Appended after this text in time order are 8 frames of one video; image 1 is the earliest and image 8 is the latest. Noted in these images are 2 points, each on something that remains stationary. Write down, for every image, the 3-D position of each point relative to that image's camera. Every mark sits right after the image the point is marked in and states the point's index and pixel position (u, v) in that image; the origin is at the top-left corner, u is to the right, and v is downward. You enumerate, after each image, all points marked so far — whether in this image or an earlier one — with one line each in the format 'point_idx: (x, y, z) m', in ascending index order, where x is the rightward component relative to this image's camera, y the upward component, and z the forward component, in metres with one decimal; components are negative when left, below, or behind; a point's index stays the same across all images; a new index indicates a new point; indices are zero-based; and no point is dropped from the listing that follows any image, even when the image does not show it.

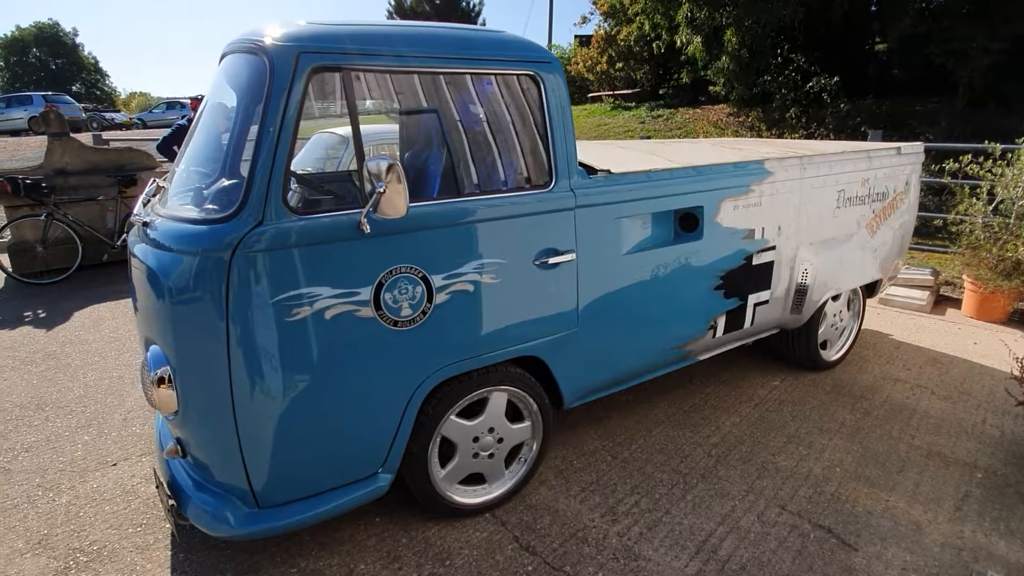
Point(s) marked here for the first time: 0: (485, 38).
0: (0.0, +1.0, +2.4) m
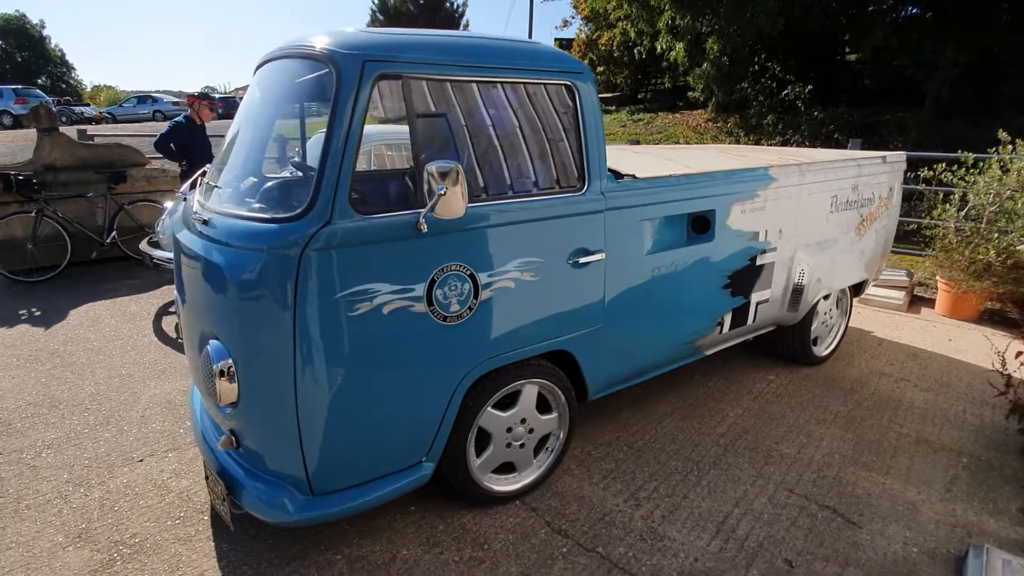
0: (+0.1, +1.1, +2.6) m
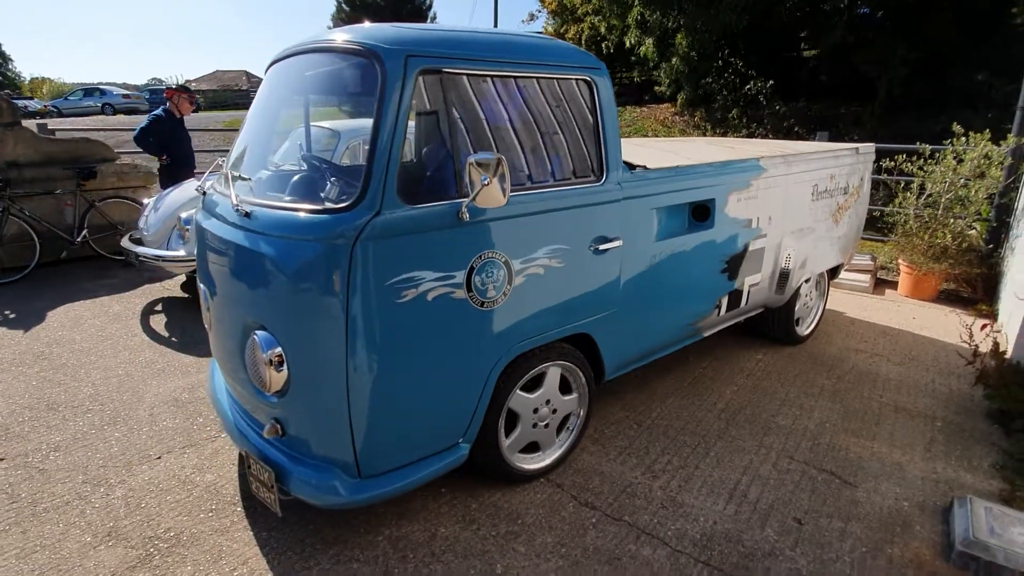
0: (+0.2, +1.1, +2.7) m
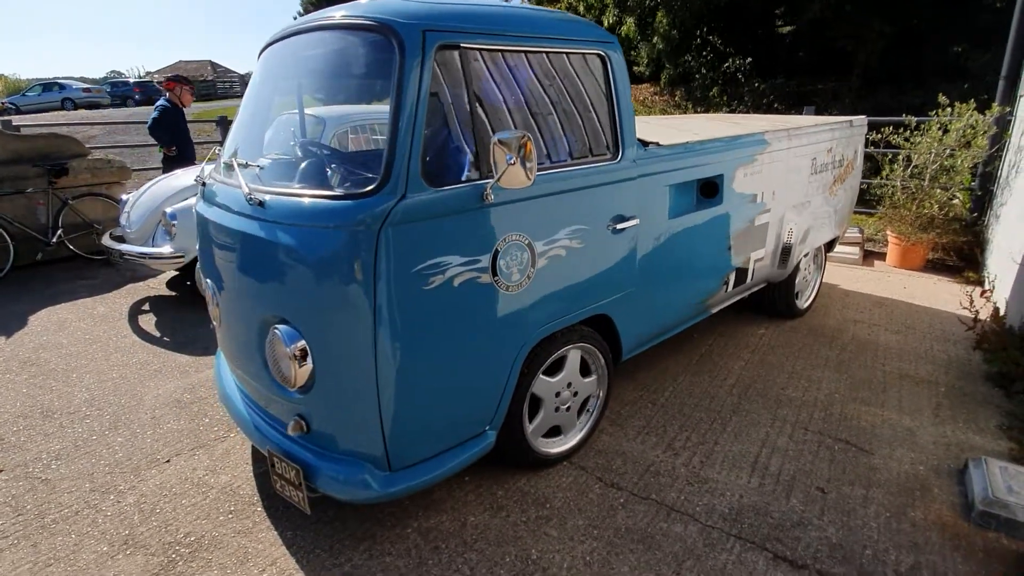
0: (+0.2, +1.2, +2.6) m
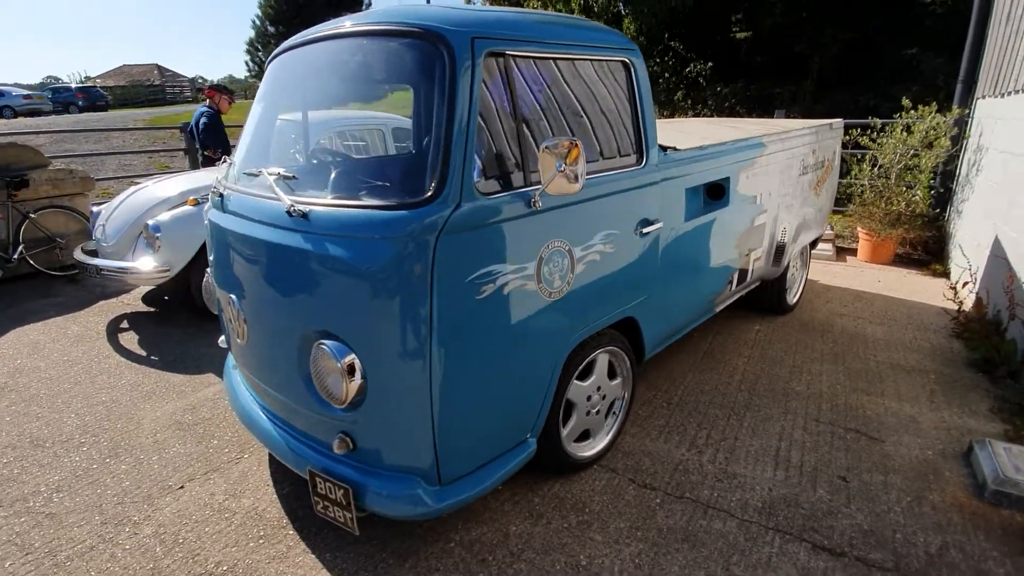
0: (+0.3, +1.2, +2.6) m
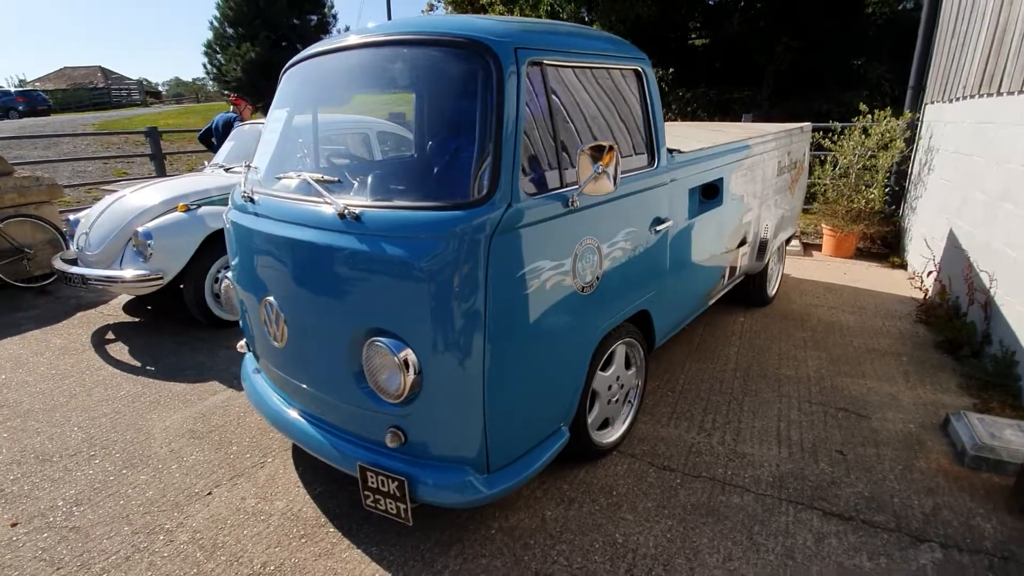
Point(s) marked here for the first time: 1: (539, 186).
0: (+0.4, +1.2, +2.8) m
1: (+0.1, +0.4, +2.3) m
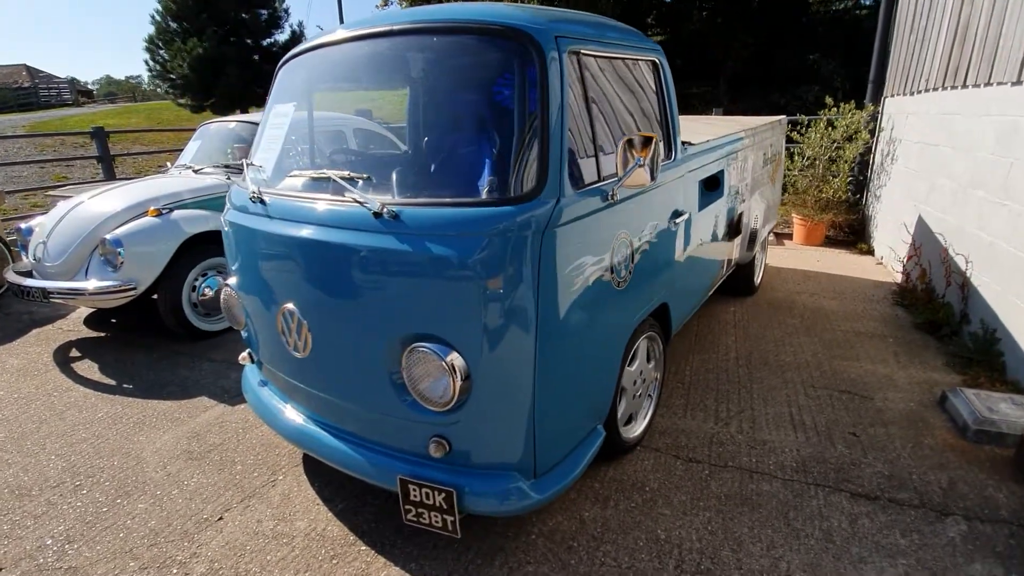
0: (+0.5, +1.2, +2.8) m
1: (+0.2, +0.4, +2.2) m
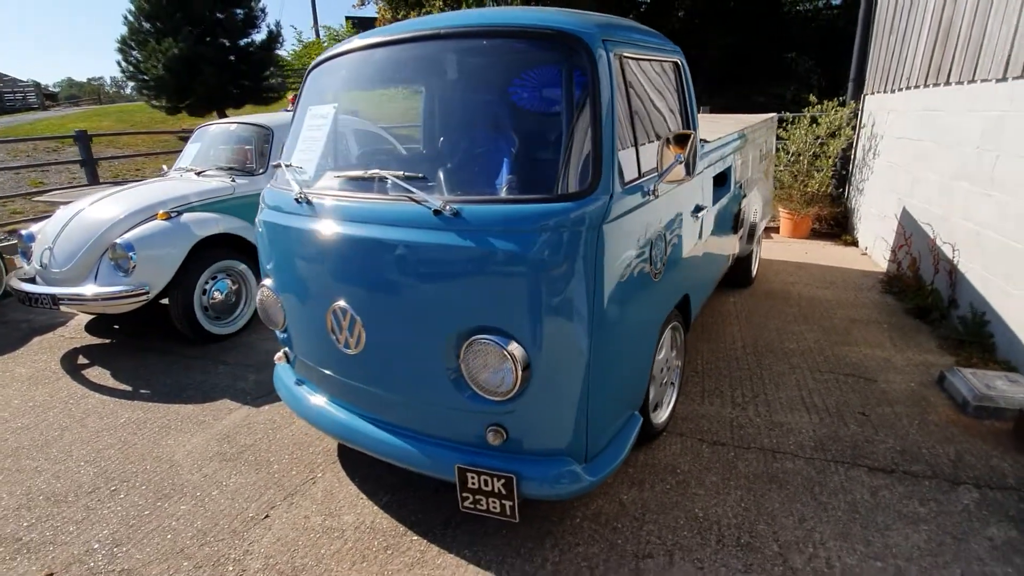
0: (+0.6, +1.3, +2.9) m
1: (+0.4, +0.5, +2.3) m
